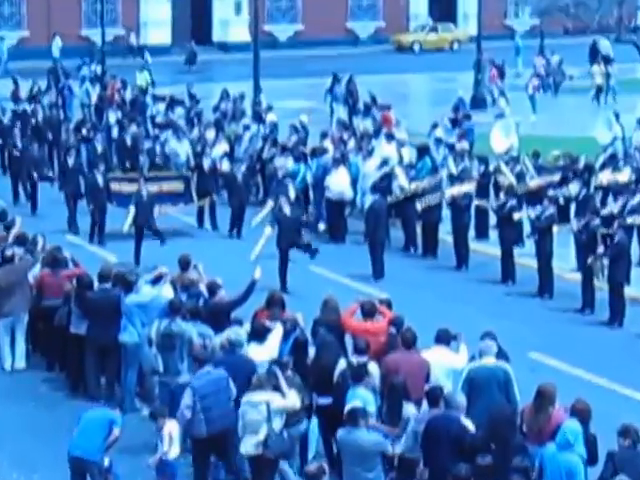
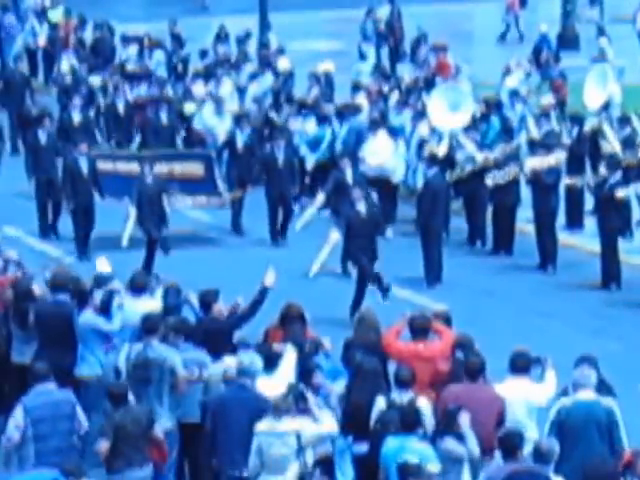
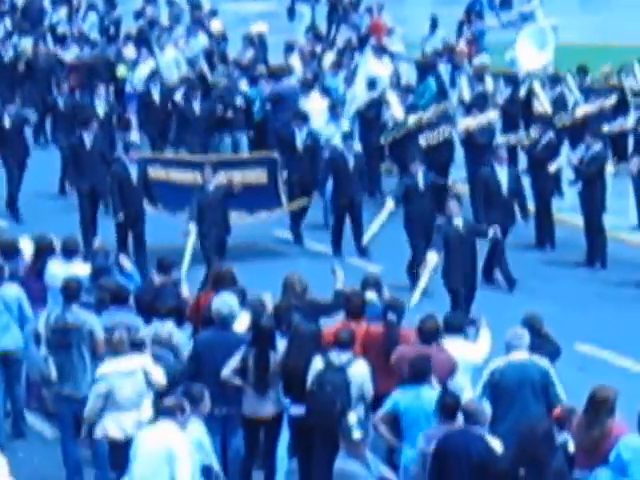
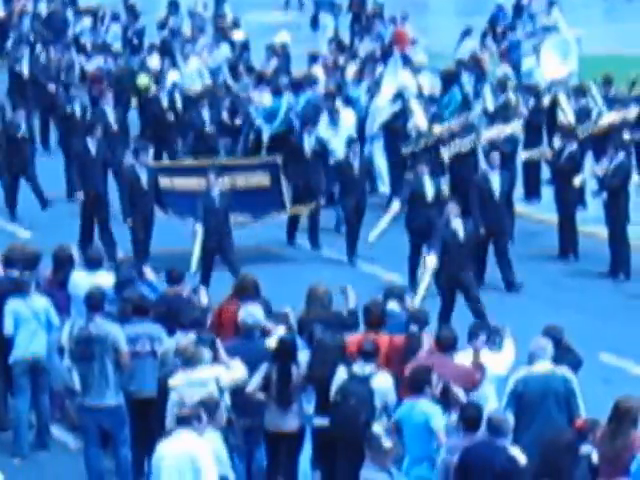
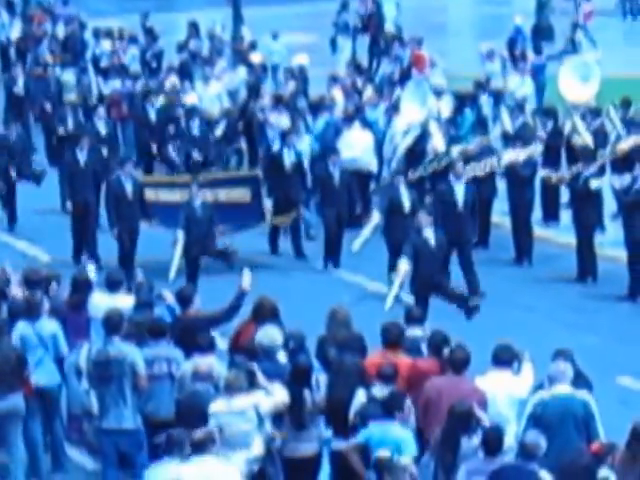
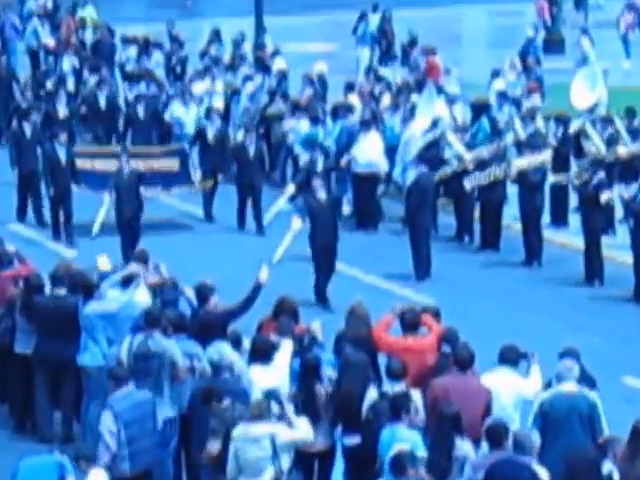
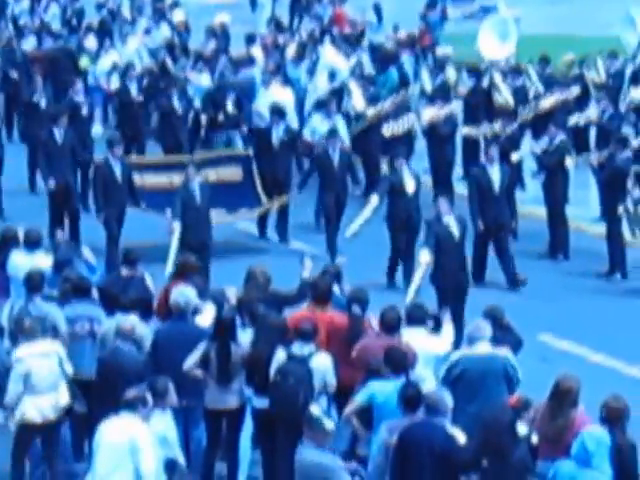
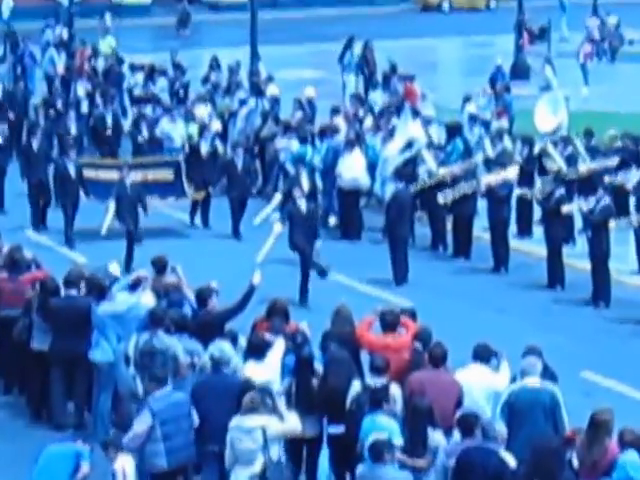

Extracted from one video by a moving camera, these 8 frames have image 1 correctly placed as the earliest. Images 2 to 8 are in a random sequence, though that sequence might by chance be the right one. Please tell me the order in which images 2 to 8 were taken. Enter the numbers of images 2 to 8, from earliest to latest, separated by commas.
8, 6, 2, 5, 4, 3, 7
